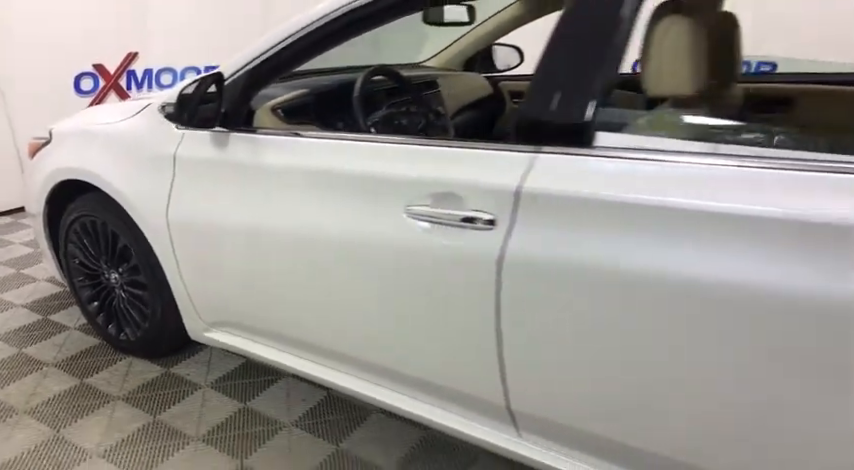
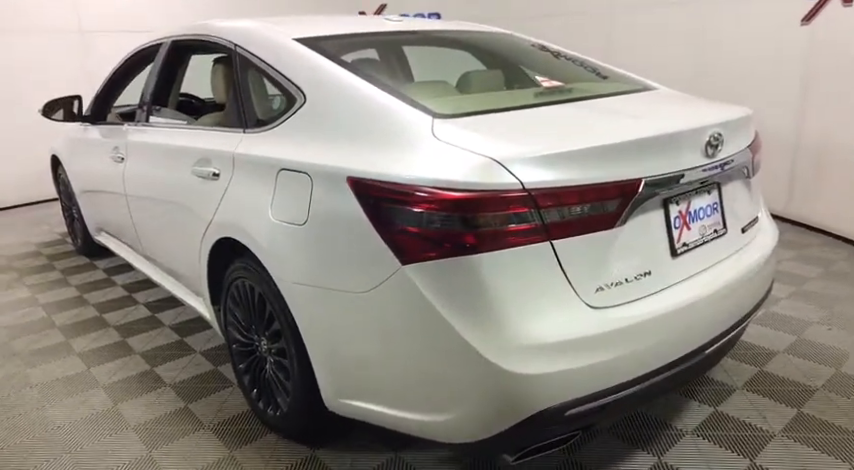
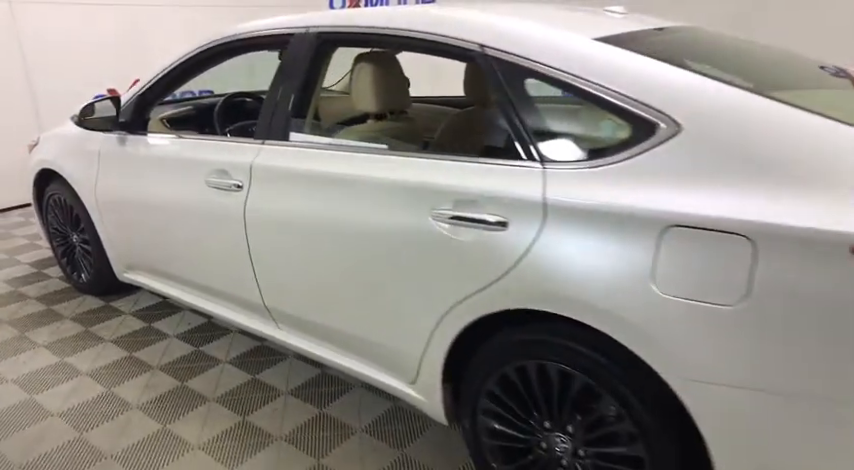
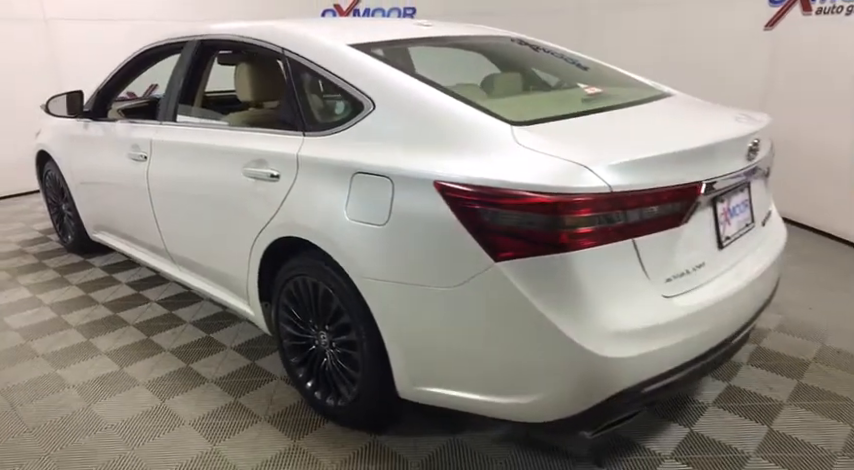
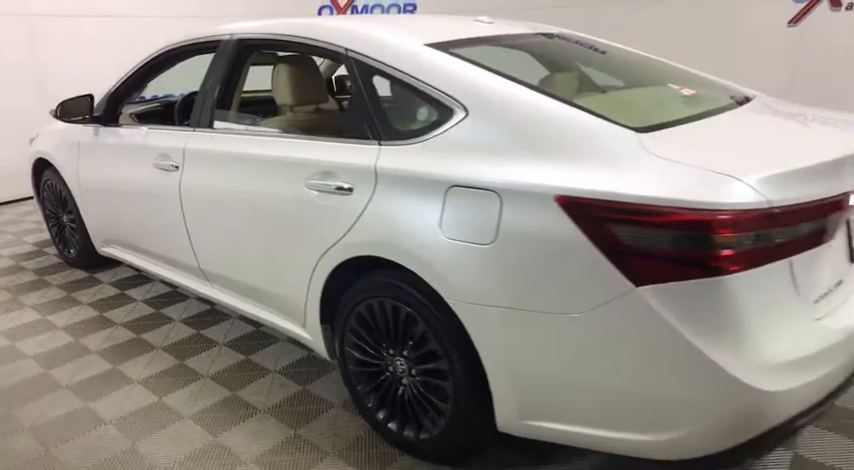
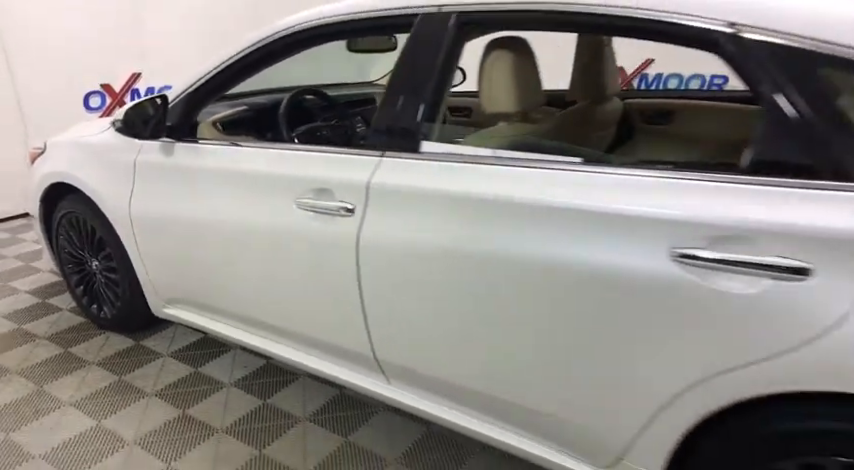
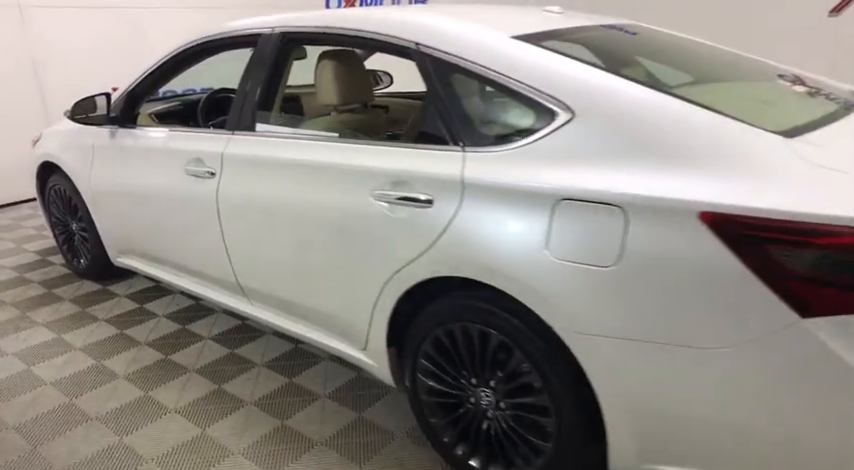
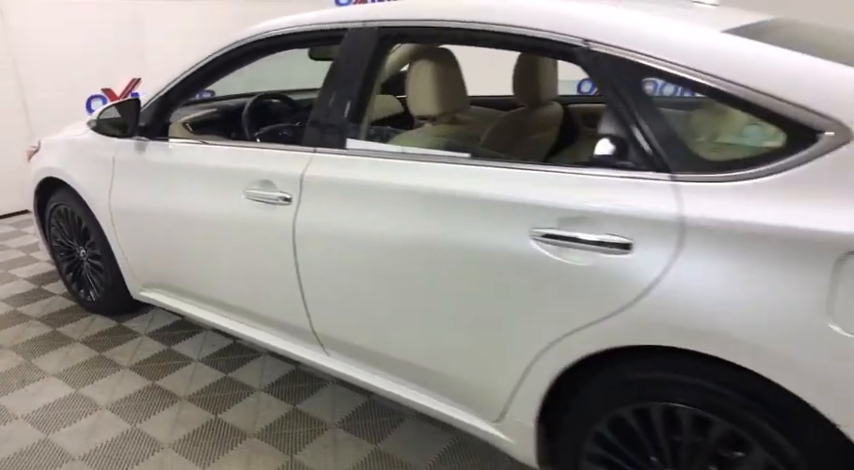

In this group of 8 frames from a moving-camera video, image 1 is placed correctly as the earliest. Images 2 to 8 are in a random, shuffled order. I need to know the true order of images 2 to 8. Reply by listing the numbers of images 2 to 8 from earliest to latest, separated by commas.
6, 8, 3, 7, 5, 4, 2
